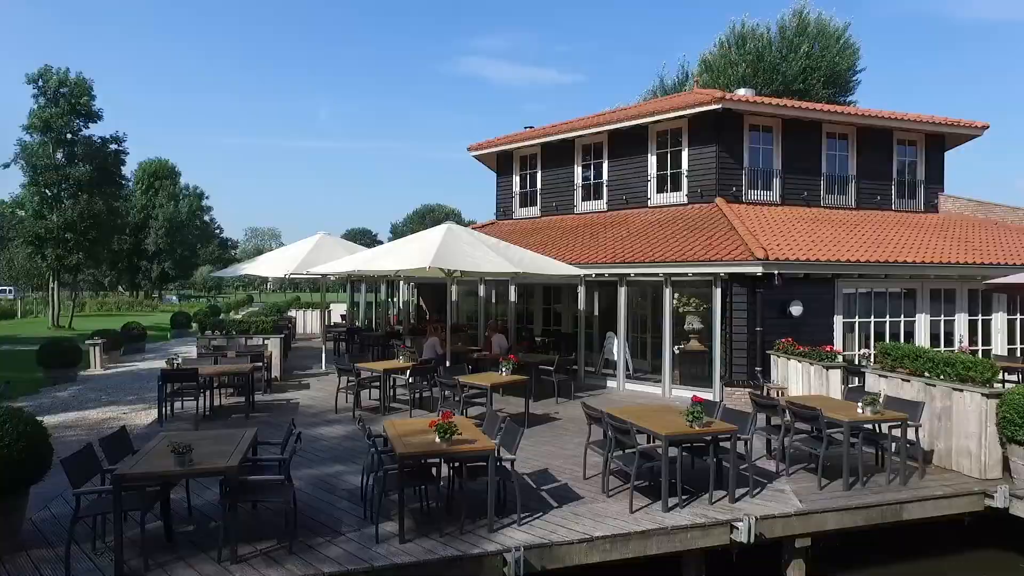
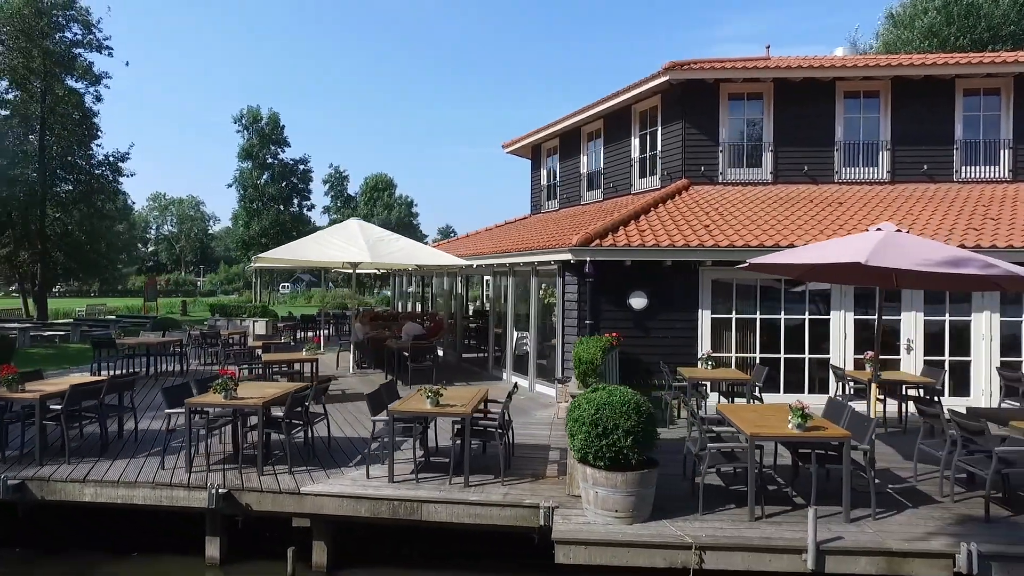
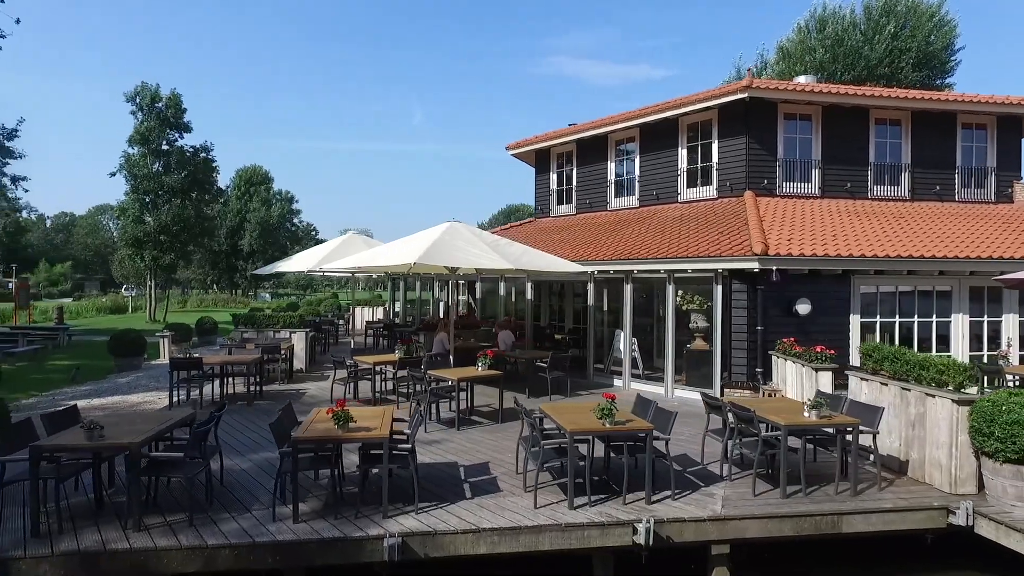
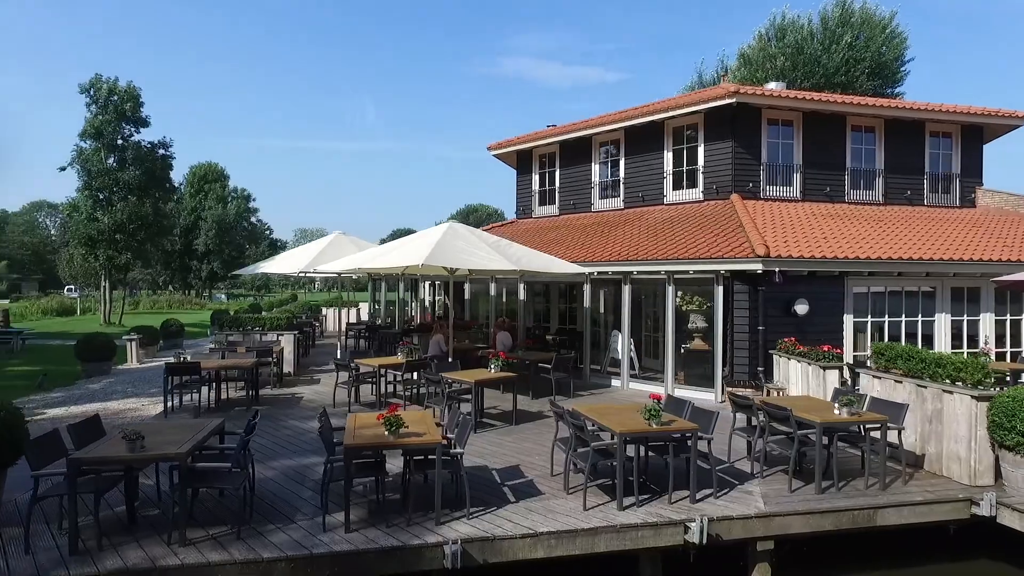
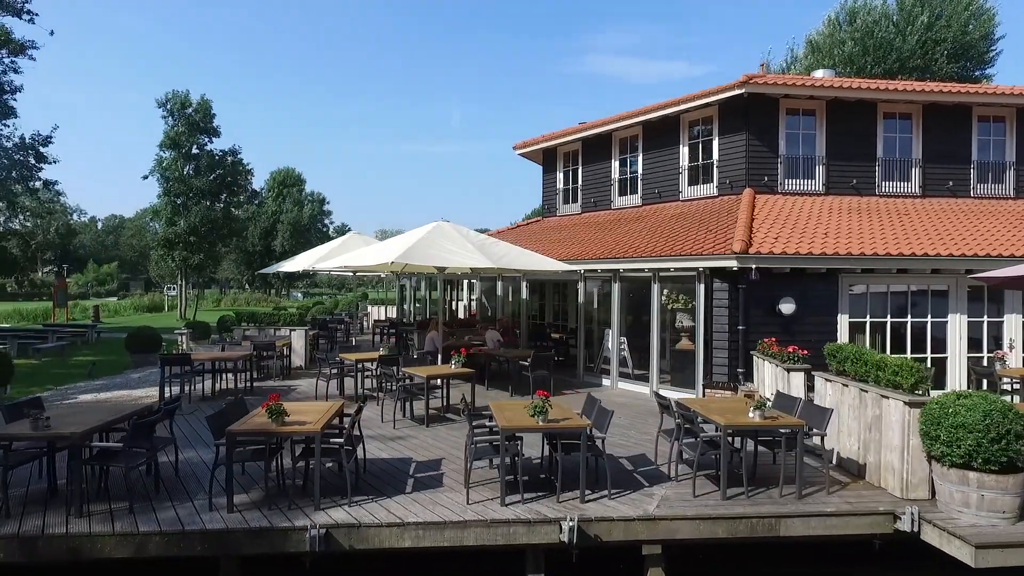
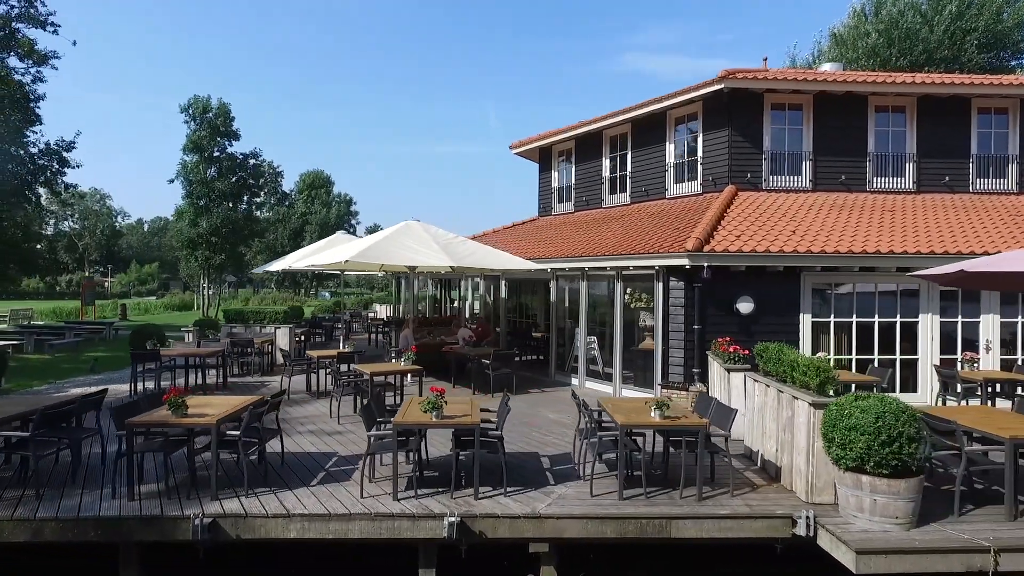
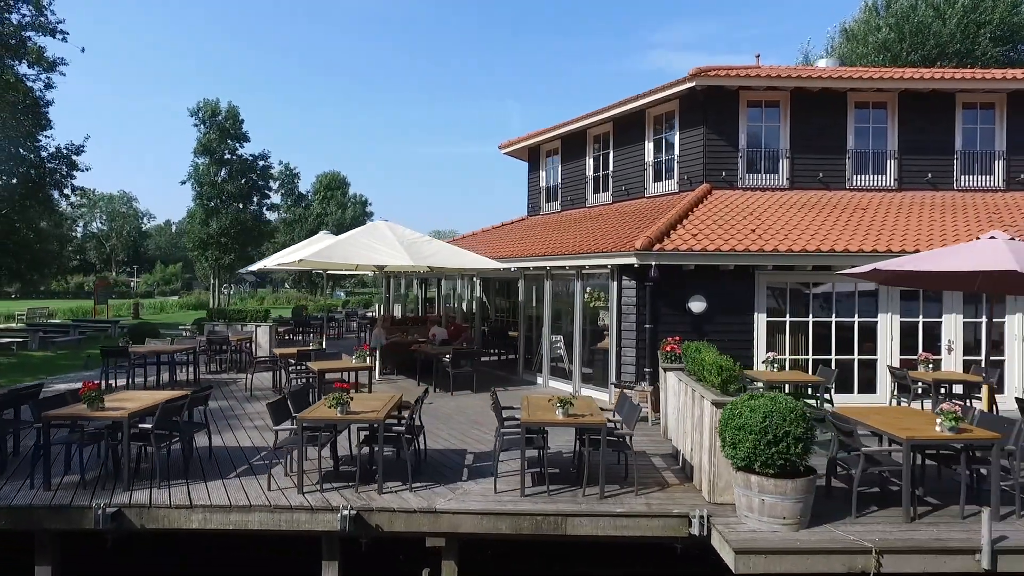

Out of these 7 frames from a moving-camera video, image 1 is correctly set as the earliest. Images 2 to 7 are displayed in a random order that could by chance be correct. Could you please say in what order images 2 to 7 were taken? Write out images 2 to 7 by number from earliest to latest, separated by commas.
4, 3, 5, 6, 7, 2
